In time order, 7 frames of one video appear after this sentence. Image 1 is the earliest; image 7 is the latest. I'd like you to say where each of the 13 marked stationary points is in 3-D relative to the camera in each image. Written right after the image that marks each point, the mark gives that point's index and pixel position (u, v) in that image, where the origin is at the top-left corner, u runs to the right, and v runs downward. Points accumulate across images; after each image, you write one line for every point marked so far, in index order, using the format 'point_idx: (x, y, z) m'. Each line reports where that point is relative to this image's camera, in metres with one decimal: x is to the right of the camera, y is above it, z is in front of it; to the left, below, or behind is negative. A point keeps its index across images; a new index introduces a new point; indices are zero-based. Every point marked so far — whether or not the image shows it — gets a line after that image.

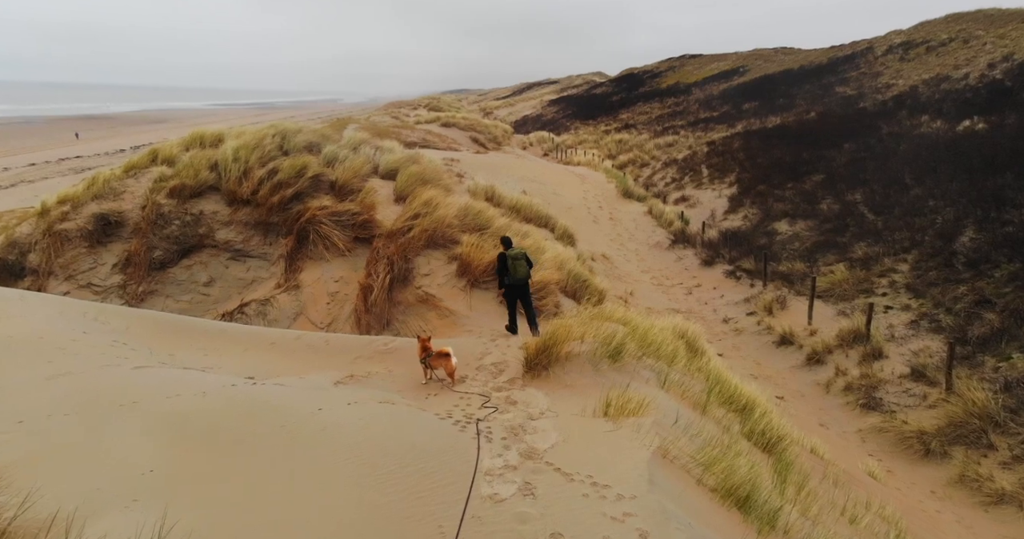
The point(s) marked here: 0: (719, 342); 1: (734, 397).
0: (+2.8, -1.0, +8.4) m
1: (+1.7, -1.0, +4.8) m
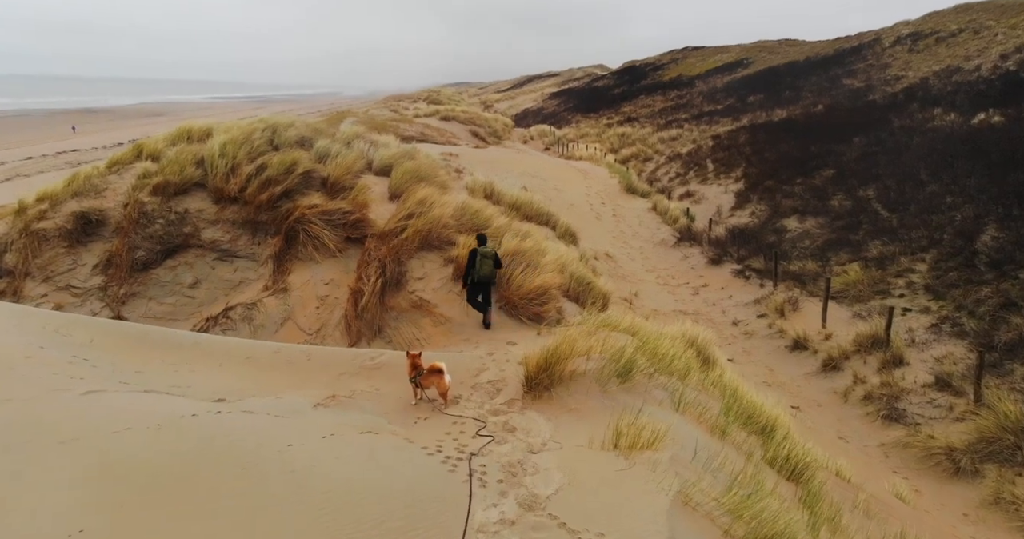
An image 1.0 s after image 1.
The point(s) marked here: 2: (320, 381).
0: (+2.8, -1.0, +8.0) m
1: (+1.7, -1.0, +4.4) m
2: (-1.3, -0.7, +4.1) m
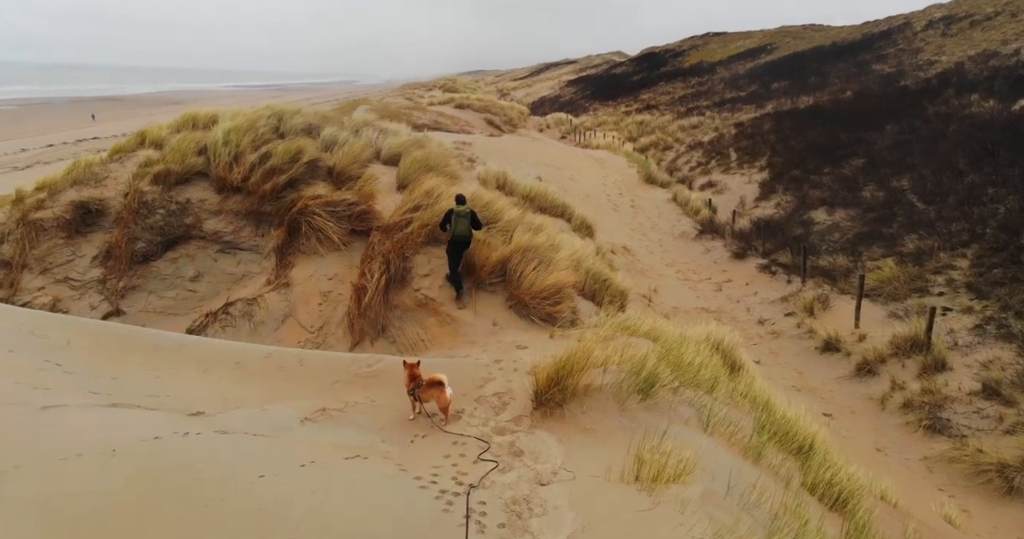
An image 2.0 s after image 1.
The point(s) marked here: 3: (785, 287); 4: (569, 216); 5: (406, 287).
0: (+2.9, -0.9, +7.6) m
1: (+1.8, -1.0, +4.0) m
2: (-1.2, -0.7, +3.8) m
3: (+3.9, -0.3, +9.0) m
4: (+0.9, +0.9, +10.1) m
5: (-1.0, -0.2, +5.9) m
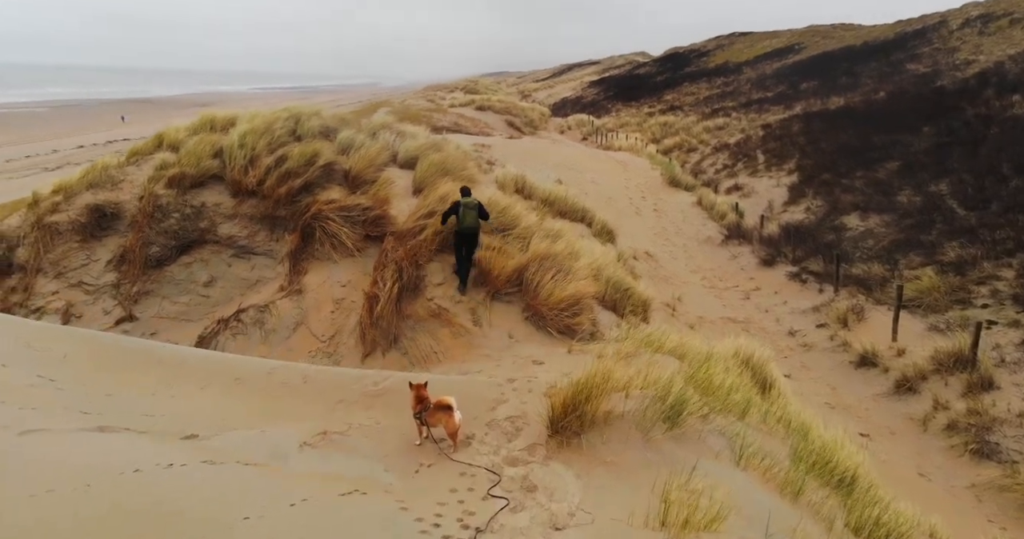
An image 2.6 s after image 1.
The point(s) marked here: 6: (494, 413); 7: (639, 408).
0: (+3.1, -1.0, +7.2) m
1: (+1.9, -1.1, +3.7) m
2: (-1.1, -0.8, +3.6) m
3: (+4.2, -0.4, +8.7) m
4: (+1.2, +0.8, +9.8) m
5: (-0.8, -0.2, +5.7) m
6: (-0.1, -0.8, +3.4) m
7: (+0.6, -0.7, +3.2) m
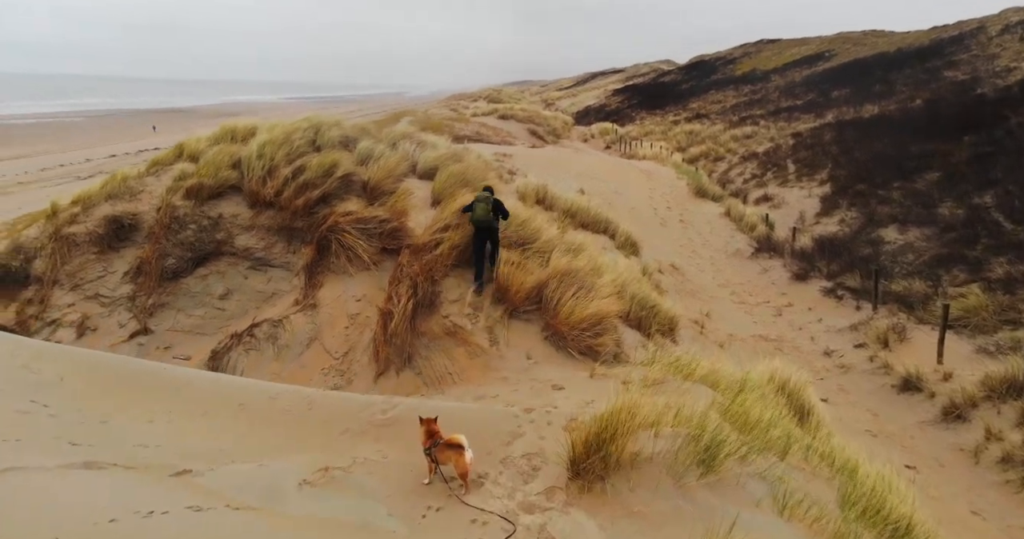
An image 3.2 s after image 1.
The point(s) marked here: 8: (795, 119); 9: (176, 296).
0: (+3.3, -1.2, +6.8) m
1: (+1.9, -1.2, +3.3) m
2: (-1.0, -0.9, +3.3) m
3: (+4.5, -0.6, +8.2) m
4: (+1.5, +0.6, +9.5) m
5: (-0.7, -0.4, +5.4) m
6: (0.0, -0.9, +3.1) m
7: (+0.7, -0.8, +2.9) m
8: (+9.0, +4.8, +19.9) m
9: (-3.9, -0.3, +7.3) m
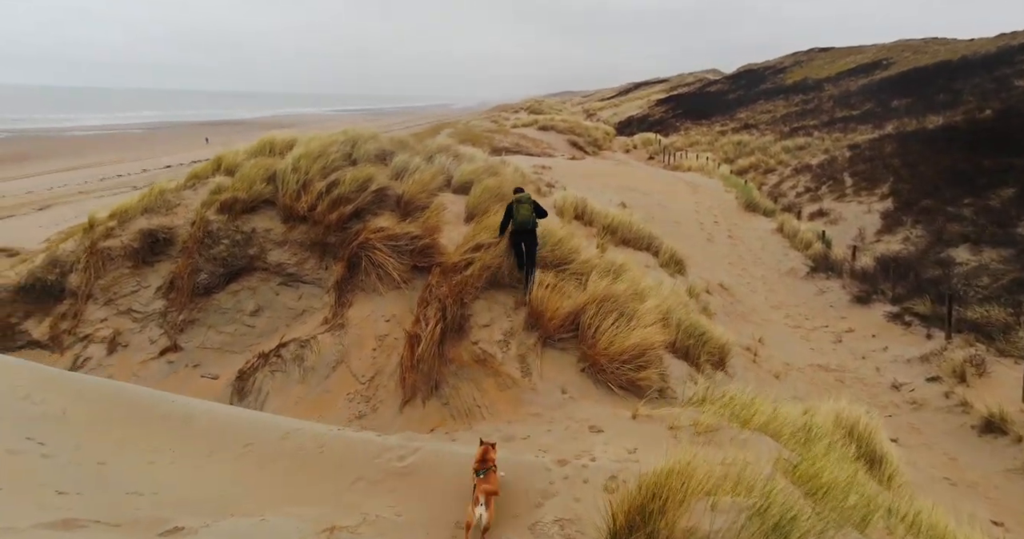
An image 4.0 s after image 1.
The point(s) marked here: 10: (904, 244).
0: (+3.7, -1.5, +6.2) m
1: (+2.1, -1.4, +2.8) m
2: (-0.9, -1.1, +3.0) m
3: (+4.9, -0.9, +7.5) m
4: (+2.1, +0.3, +9.0) m
5: (-0.4, -0.6, +5.1) m
6: (+0.1, -1.1, +2.7) m
7: (+0.8, -1.0, +2.4) m
8: (+10.2, +4.2, +19.0) m
9: (-3.5, -0.5, +7.2) m
10: (+6.6, +0.4, +10.6) m
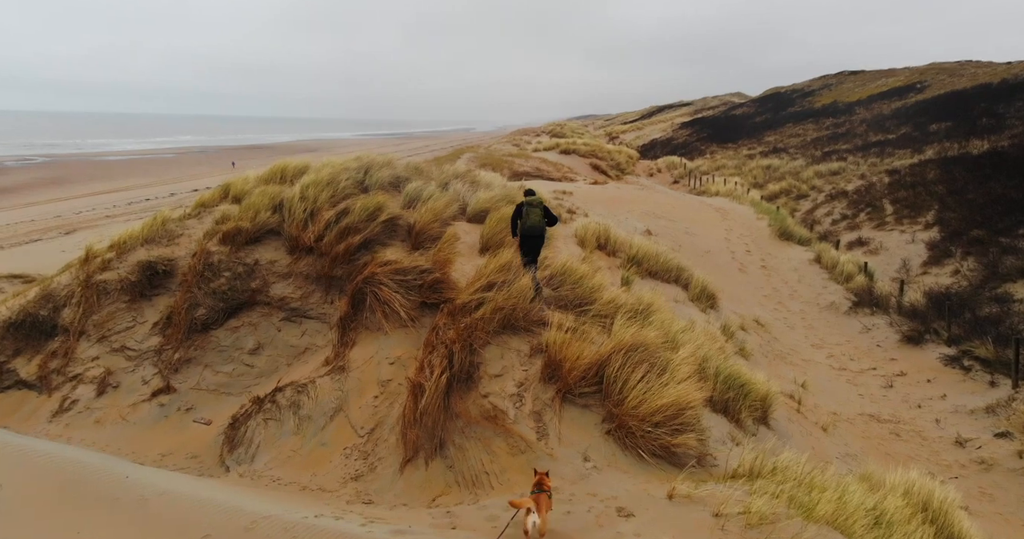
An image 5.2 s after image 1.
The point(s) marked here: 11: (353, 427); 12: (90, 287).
0: (+3.8, -1.9, +5.4) m
1: (+2.1, -1.7, +2.1) m
2: (-0.9, -1.3, +2.4) m
3: (+5.1, -1.3, +6.8) m
4: (+2.3, -0.2, +8.4) m
5: (-0.3, -0.9, +4.5) m
6: (+0.2, -1.3, +2.1) m
7: (+0.9, -1.2, +1.8) m
8: (+10.8, +3.4, +18.2) m
9: (-3.3, -0.9, +6.7) m
10: (+6.9, -0.1, +9.8) m
11: (-1.3, -1.3, +5.3) m
12: (-4.8, -0.2, +7.2) m
